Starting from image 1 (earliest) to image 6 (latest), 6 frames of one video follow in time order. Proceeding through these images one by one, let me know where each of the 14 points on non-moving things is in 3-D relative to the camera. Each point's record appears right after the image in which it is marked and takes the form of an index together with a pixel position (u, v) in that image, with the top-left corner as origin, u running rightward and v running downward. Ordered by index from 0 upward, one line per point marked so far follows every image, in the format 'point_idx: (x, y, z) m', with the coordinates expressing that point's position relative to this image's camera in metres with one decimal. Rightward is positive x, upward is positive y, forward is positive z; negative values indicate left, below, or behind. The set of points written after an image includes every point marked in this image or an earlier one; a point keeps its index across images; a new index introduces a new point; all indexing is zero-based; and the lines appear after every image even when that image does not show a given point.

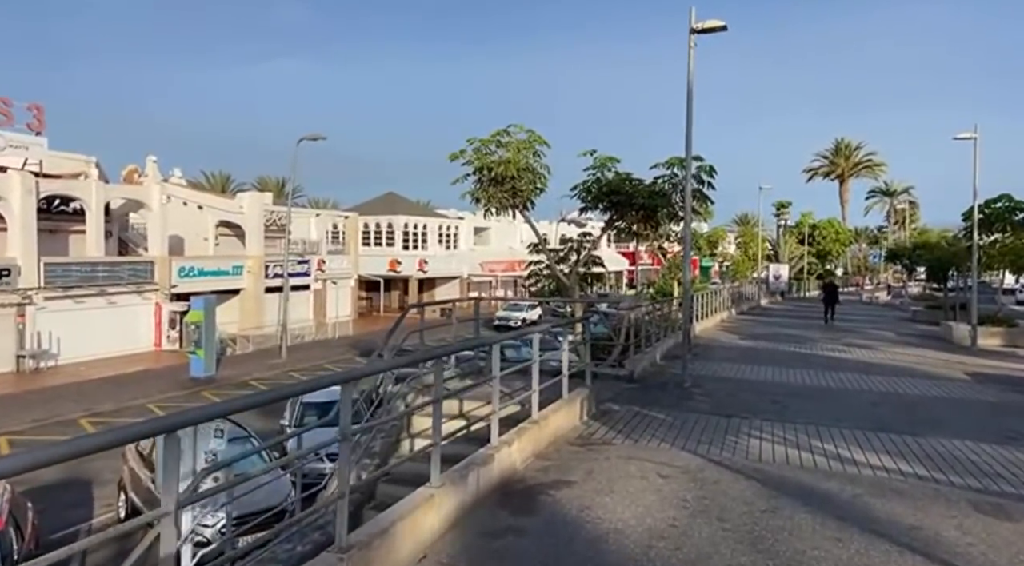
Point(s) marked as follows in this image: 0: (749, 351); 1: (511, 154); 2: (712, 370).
0: (+5.8, -1.7, +16.6) m
1: (0.0, +2.7, +13.9) m
2: (+3.7, -1.7, +12.7) m
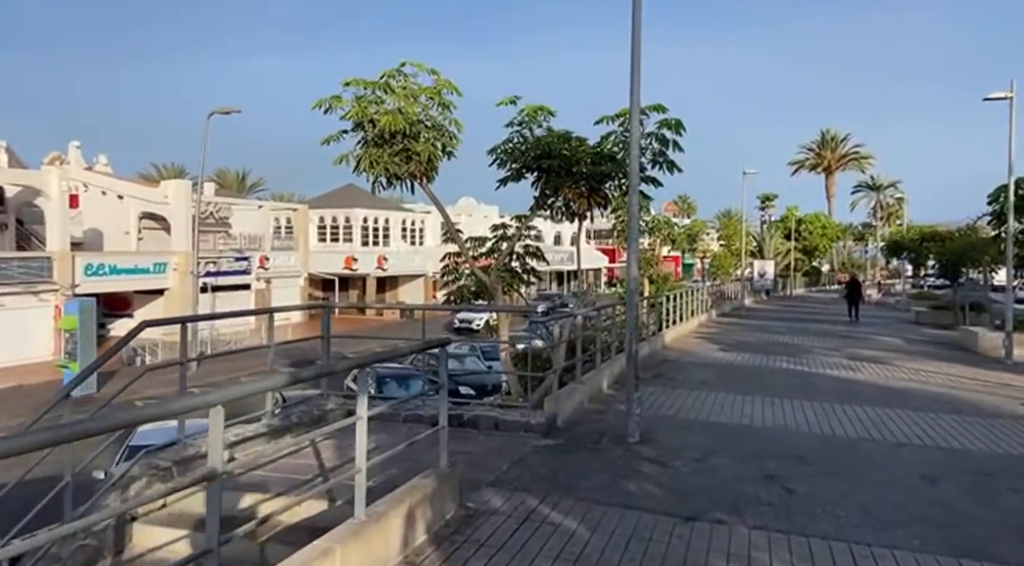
0: (+4.2, -1.7, +12.9) m
1: (-1.6, +2.7, +10.0) m
2: (+2.1, -1.7, +8.9) m
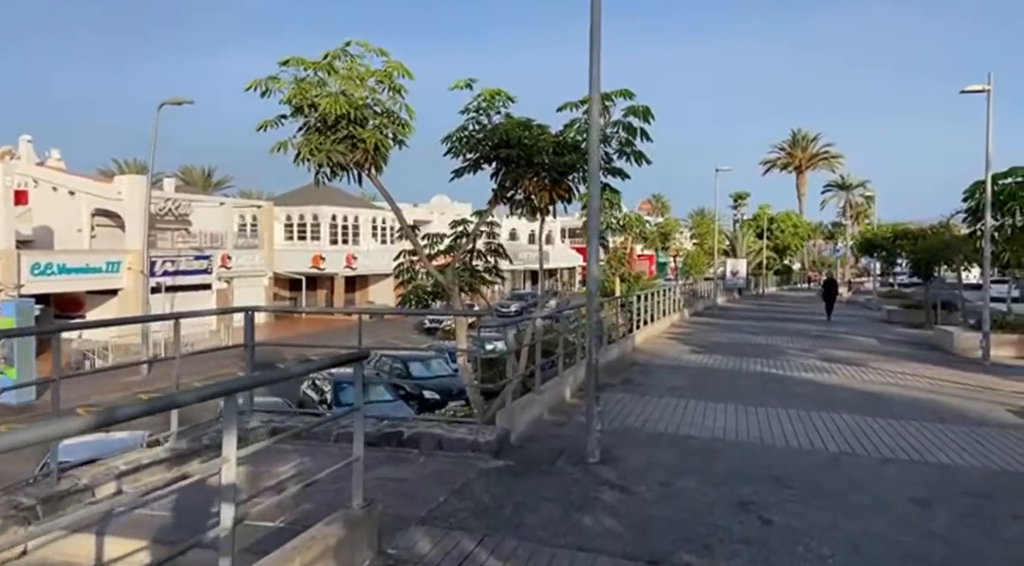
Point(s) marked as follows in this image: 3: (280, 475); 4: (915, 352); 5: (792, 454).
0: (+3.4, -1.6, +12.2) m
1: (-2.3, +2.7, +9.1) m
2: (+1.6, -1.7, +8.2) m
3: (-1.9, -1.6, +5.5) m
4: (+9.8, -1.7, +16.4) m
5: (+2.9, -1.7, +6.8) m
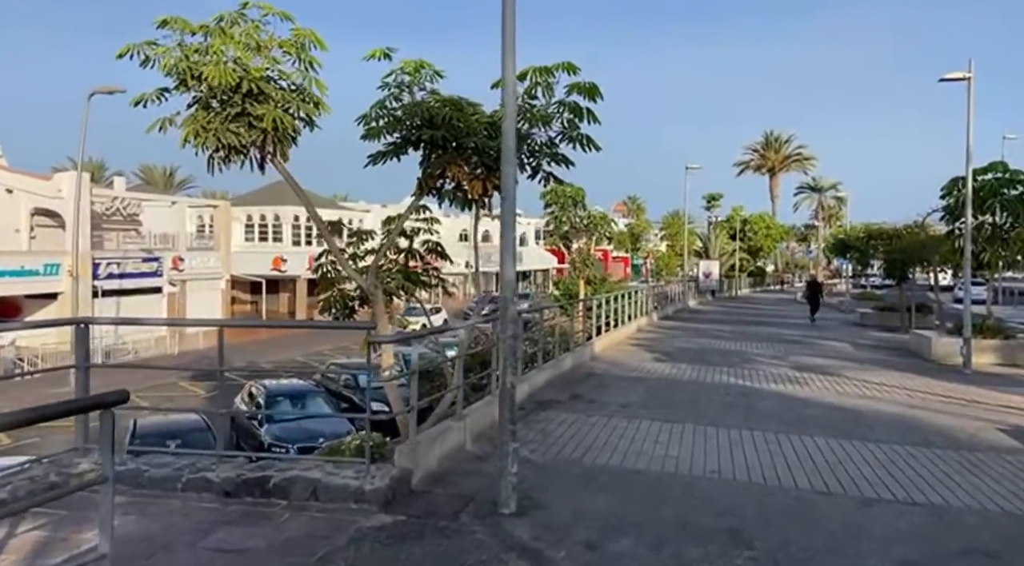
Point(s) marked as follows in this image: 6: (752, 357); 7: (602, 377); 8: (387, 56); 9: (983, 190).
0: (+2.5, -1.7, +11.0) m
1: (-3.1, +2.6, +7.8) m
2: (+0.7, -1.7, +6.9) m
3: (-2.6, -1.6, +4.1) m
4: (+8.7, -1.7, +15.4) m
5: (+2.1, -1.8, +5.6) m
6: (+5.5, -1.7, +15.4) m
7: (+1.6, -1.7, +11.8) m
8: (-1.5, +2.7, +8.1) m
9: (+11.0, +2.2, +15.6) m
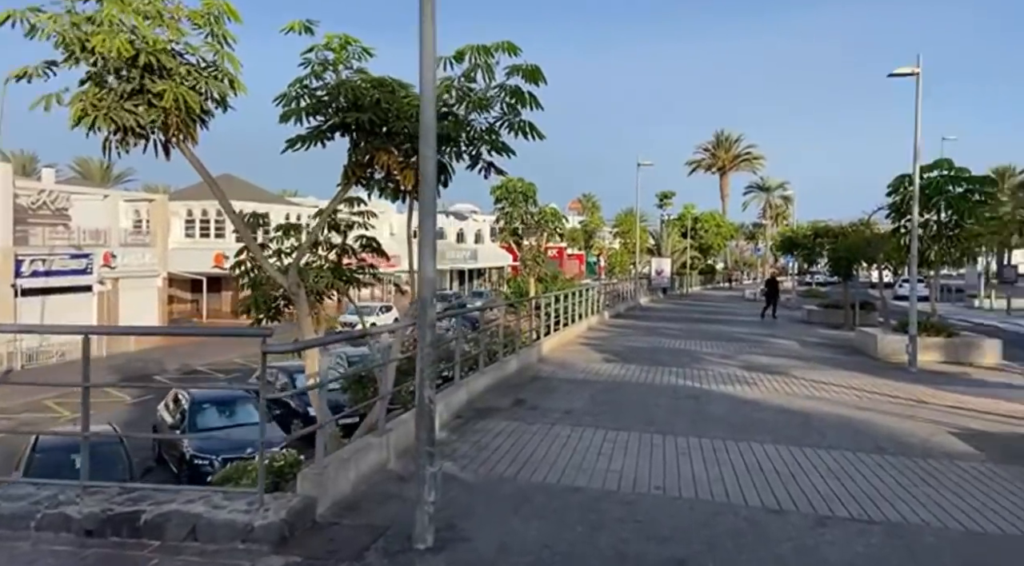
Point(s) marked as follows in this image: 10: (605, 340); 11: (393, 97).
0: (+1.5, -1.7, +10.5) m
1: (-3.8, +2.6, +6.9) m
2: (+0.1, -1.7, +6.3) m
3: (-3.1, -1.6, +3.3) m
4: (+7.4, -1.7, +15.3) m
5: (+1.5, -1.8, +5.1) m
6: (+4.3, -1.7, +15.1) m
7: (+0.6, -1.6, +11.2) m
8: (-2.3, +2.7, +7.3) m
9: (+9.7, +2.2, +15.7) m
10: (+2.5, -1.6, +18.3) m
11: (-1.3, +2.0, +7.5) m
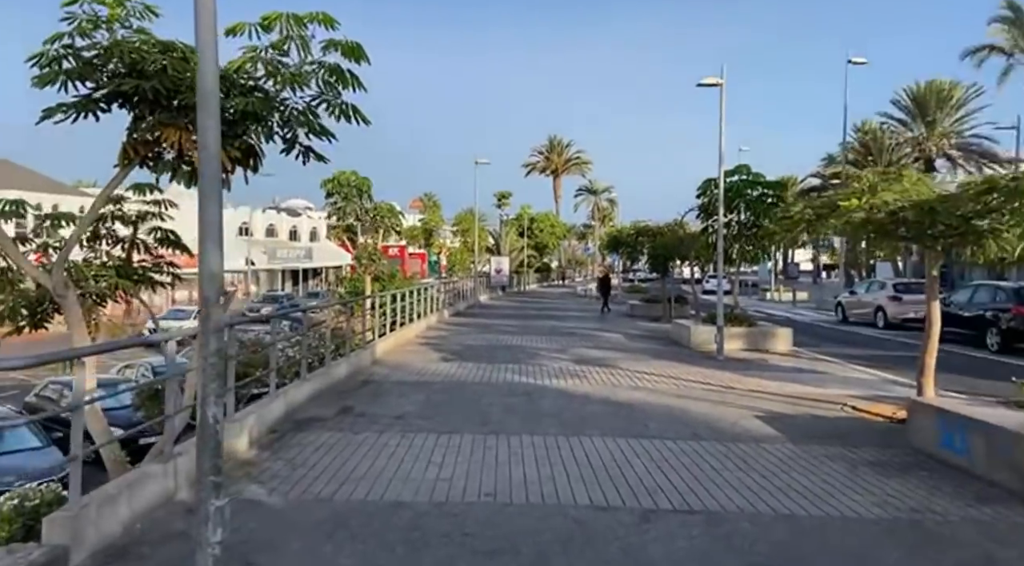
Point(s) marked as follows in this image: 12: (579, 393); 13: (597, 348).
0: (-1.0, -1.6, +10.1) m
1: (-5.5, +2.6, +5.4) m
2: (-1.5, -1.7, +5.7) m
3: (-3.9, -1.6, +2.0) m
4: (+3.6, -1.6, +16.2) m
5: (+0.2, -1.7, +4.9) m
6: (+0.6, -1.6, +15.2) m
7: (-2.1, -1.6, +10.6) m
8: (-4.0, +2.7, +6.2) m
9: (+5.7, +2.4, +17.1) m
10: (-1.9, -1.5, +17.9) m
11: (-3.1, +2.1, +6.5) m
12: (+1.1, -1.7, +10.1) m
13: (+2.2, -1.6, +16.4) m
